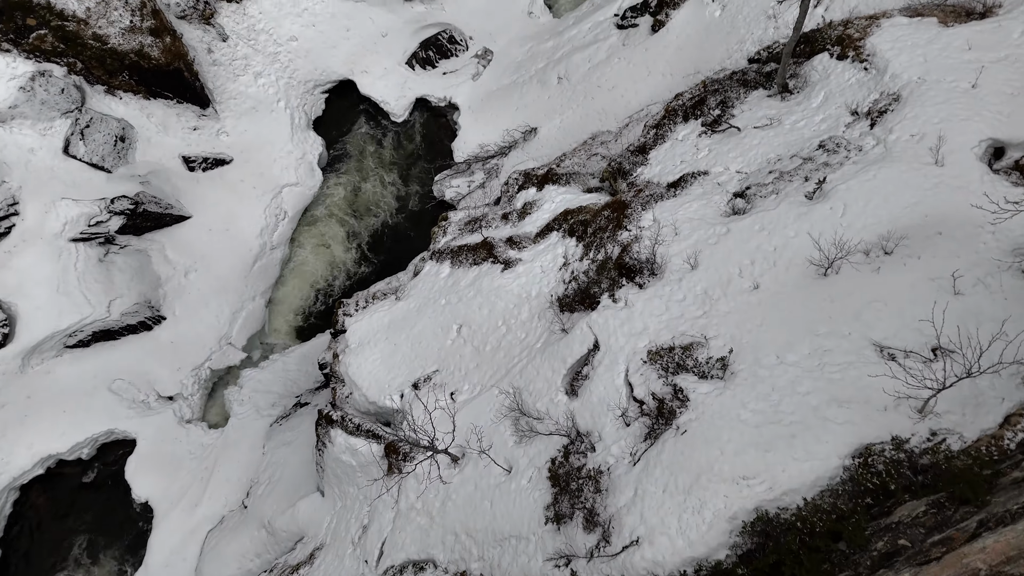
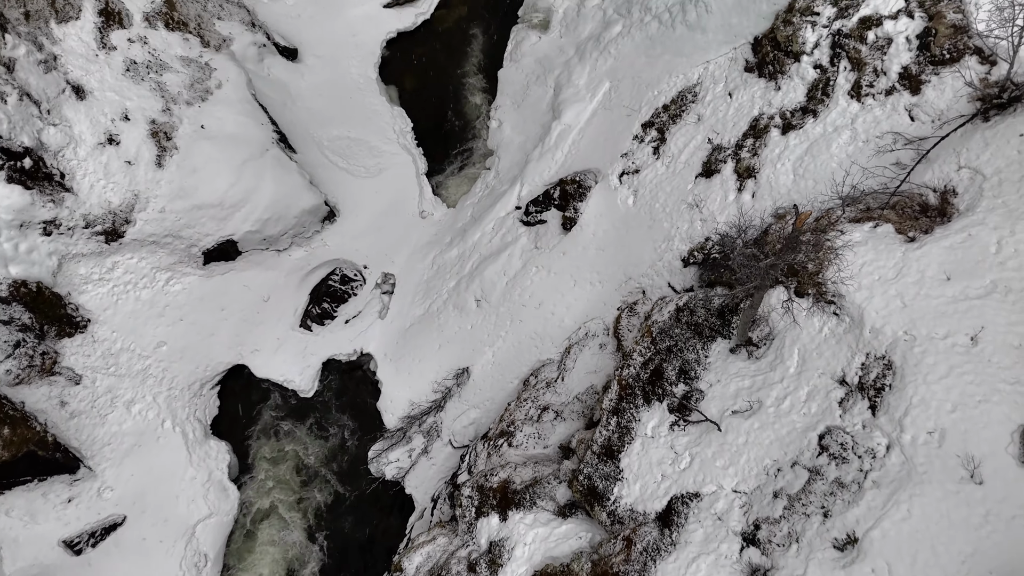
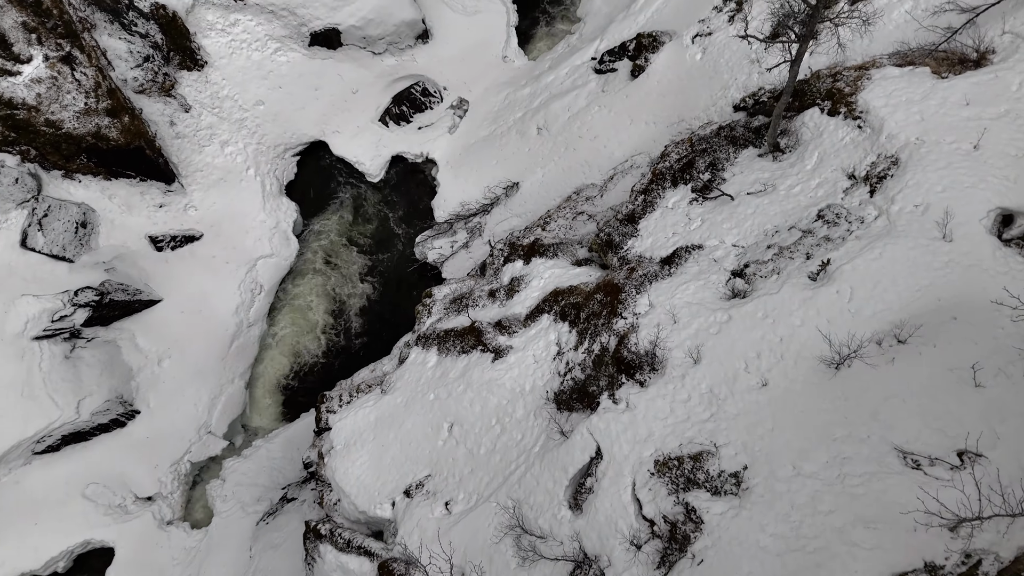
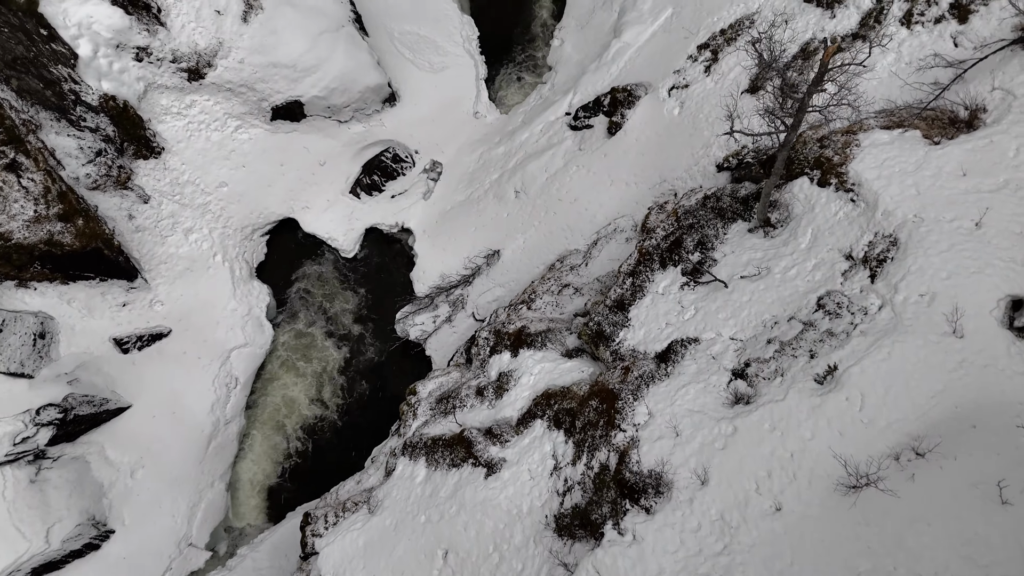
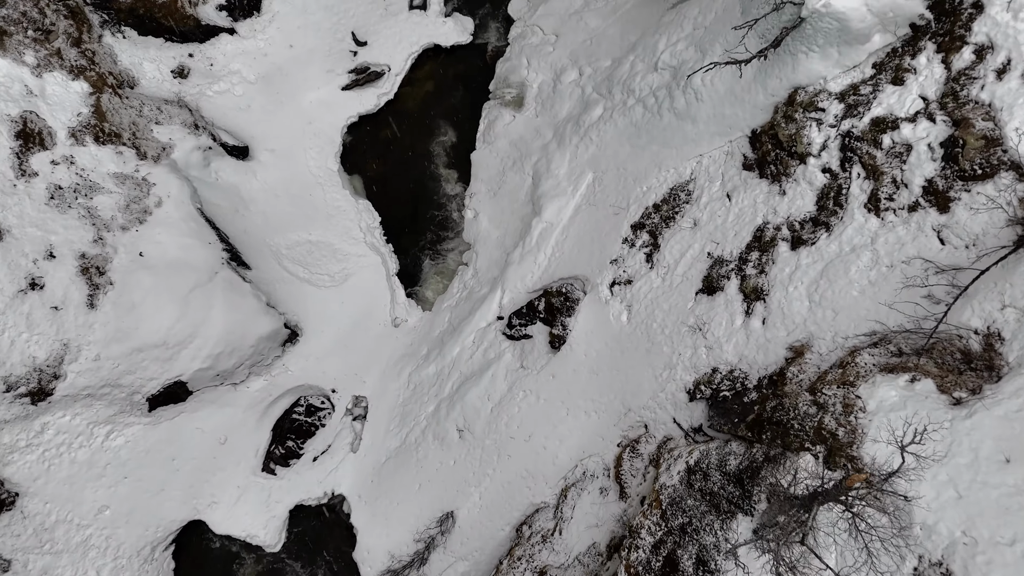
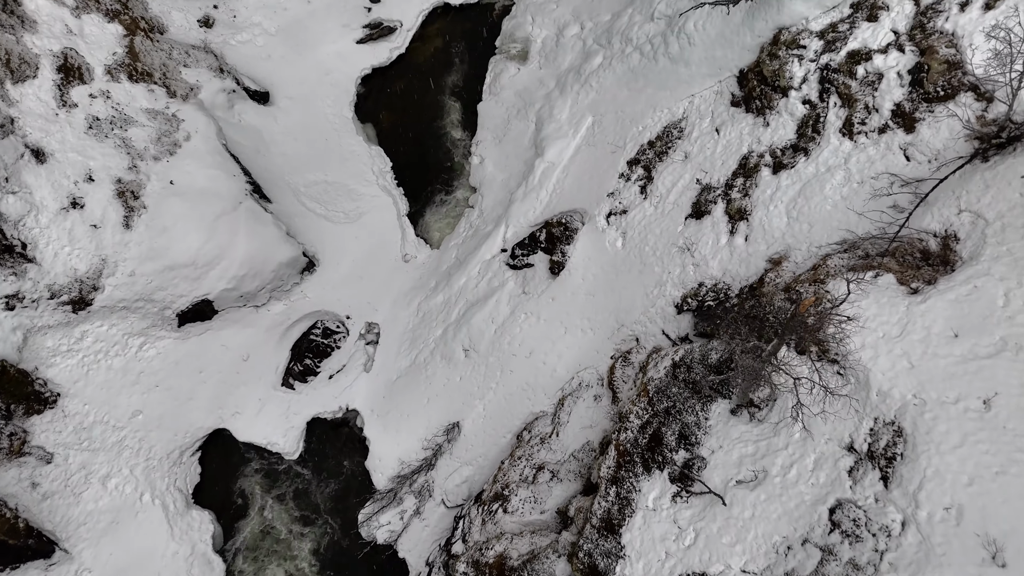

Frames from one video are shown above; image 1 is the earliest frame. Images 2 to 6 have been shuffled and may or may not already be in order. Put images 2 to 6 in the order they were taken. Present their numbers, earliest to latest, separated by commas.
3, 4, 2, 6, 5
